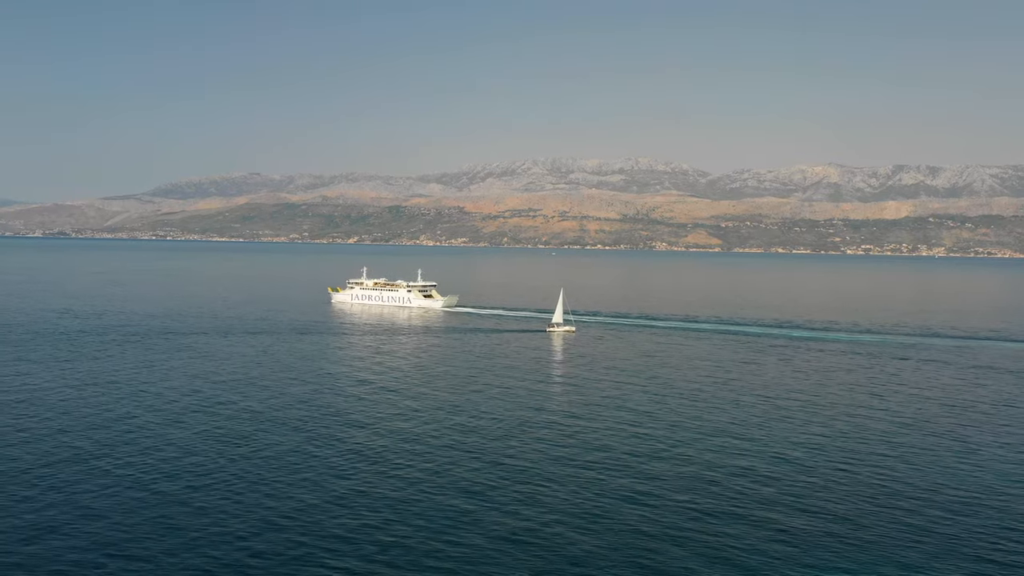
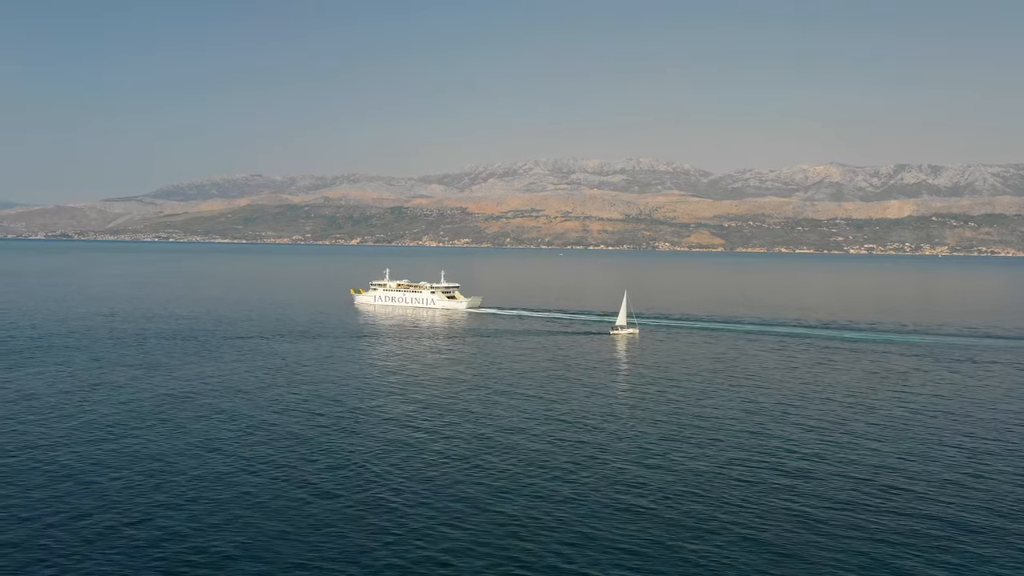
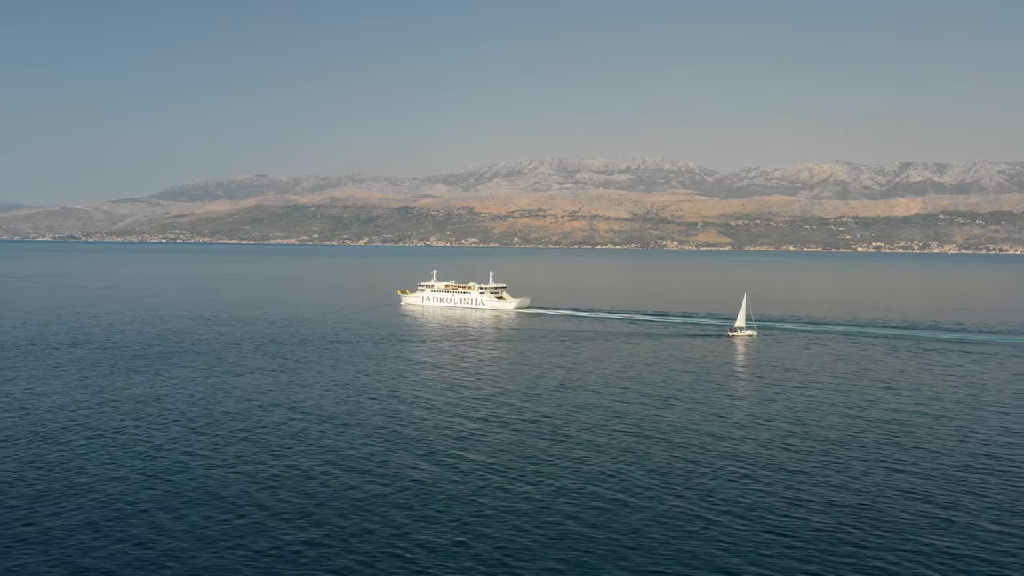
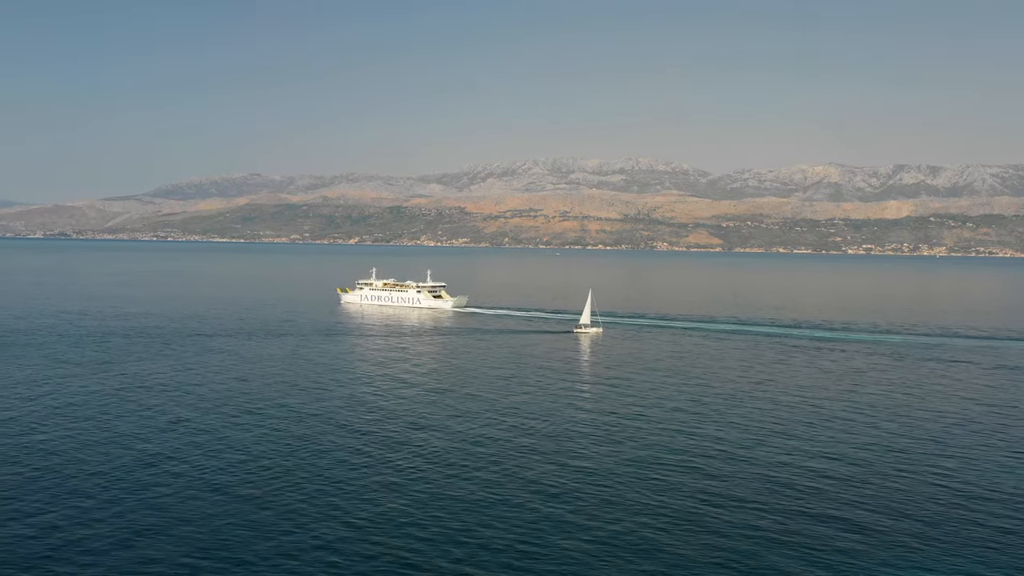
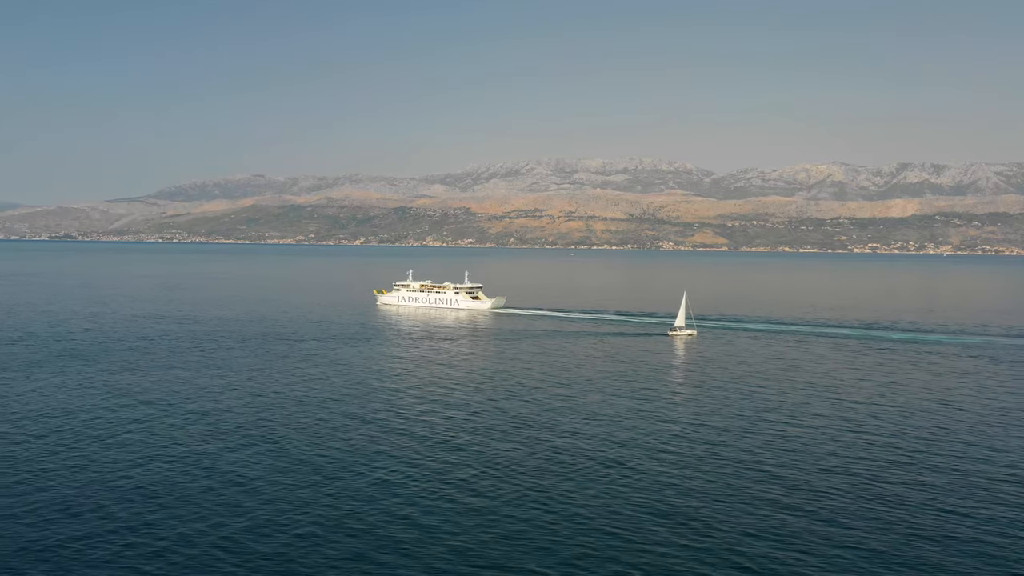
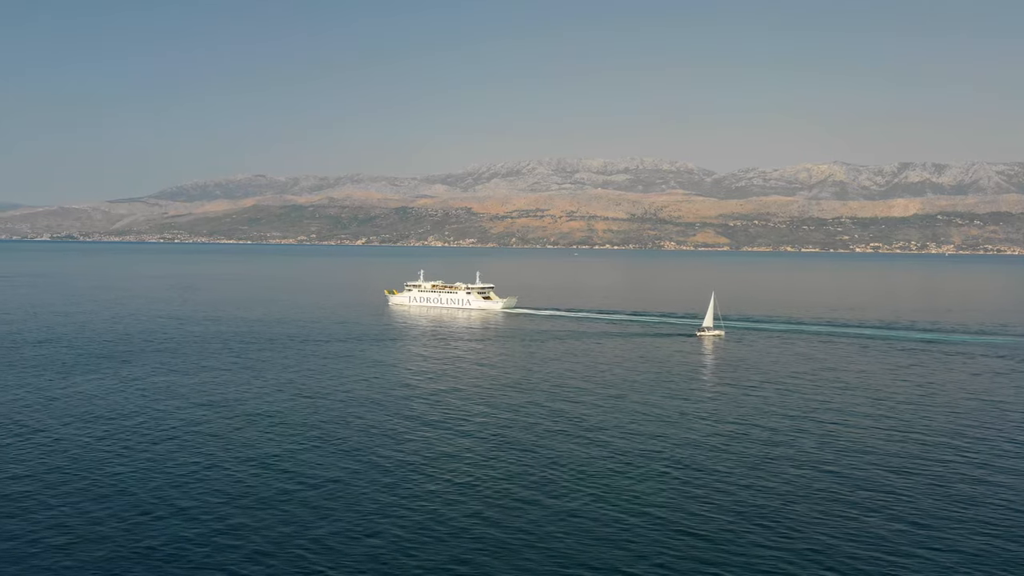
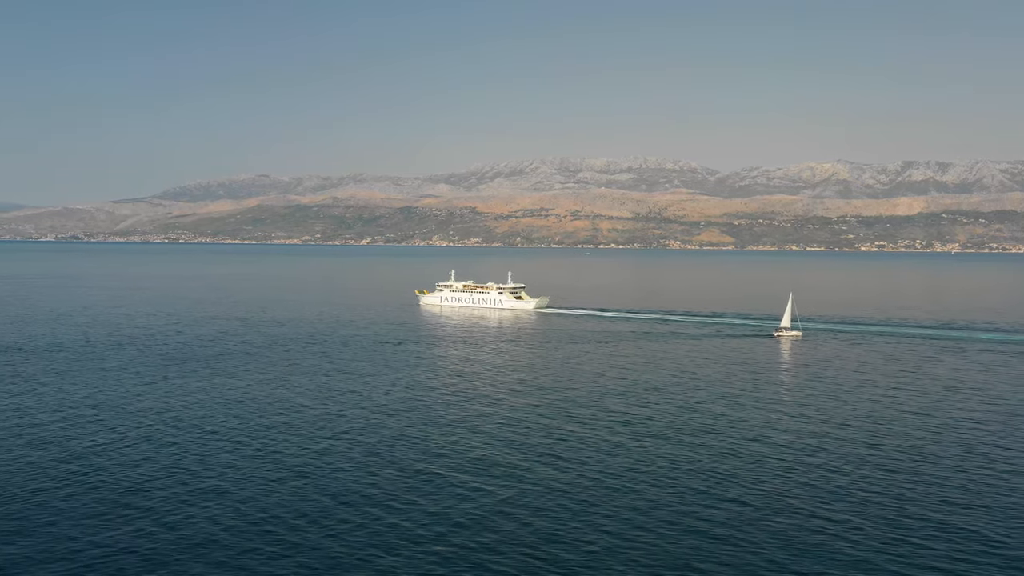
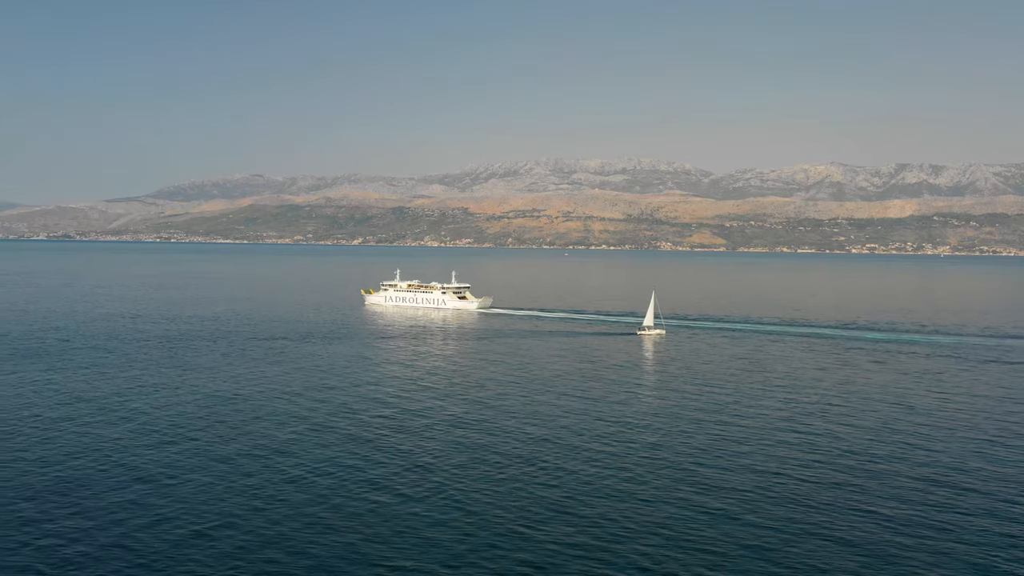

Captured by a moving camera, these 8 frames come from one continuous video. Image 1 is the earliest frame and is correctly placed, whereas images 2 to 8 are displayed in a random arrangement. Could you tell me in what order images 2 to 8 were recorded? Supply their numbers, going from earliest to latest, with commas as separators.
4, 2, 8, 5, 6, 3, 7
